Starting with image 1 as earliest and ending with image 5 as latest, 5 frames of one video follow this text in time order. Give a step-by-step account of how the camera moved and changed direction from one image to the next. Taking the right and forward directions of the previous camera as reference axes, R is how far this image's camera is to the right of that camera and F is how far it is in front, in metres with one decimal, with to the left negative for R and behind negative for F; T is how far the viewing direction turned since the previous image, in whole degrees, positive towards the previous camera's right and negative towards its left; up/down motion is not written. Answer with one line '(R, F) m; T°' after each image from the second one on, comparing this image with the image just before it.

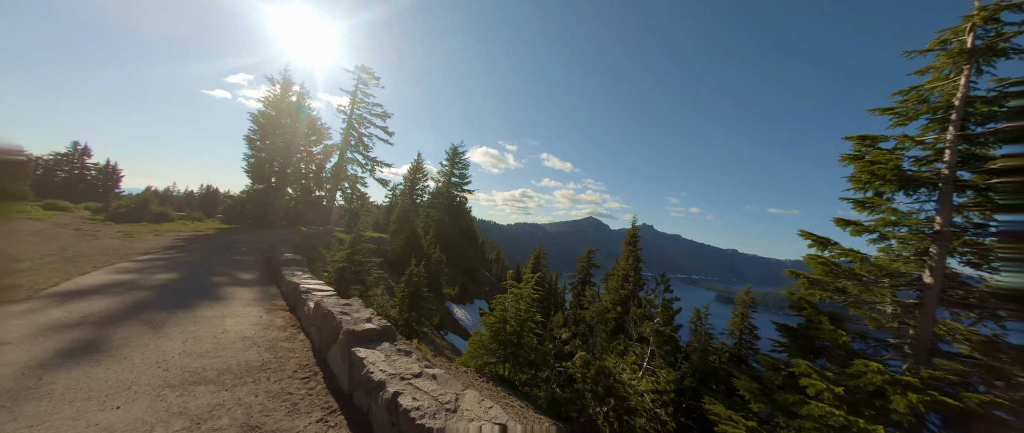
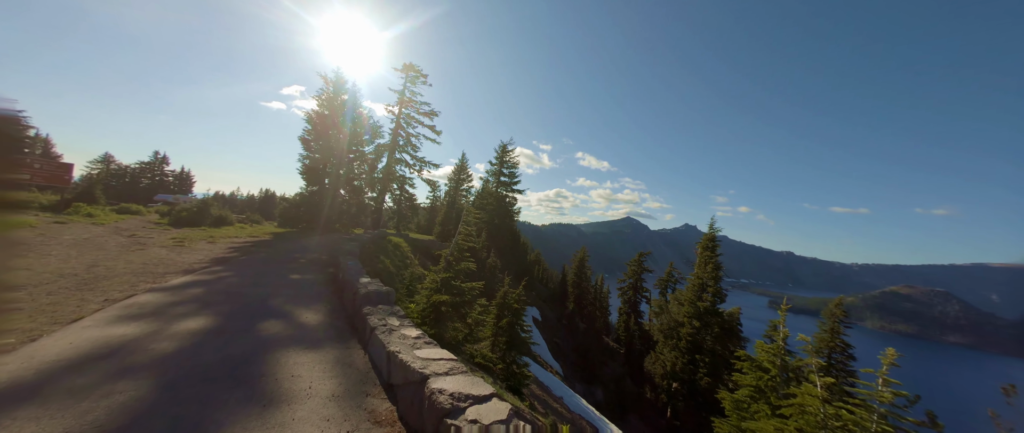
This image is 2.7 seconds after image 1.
(-2.9, +3.3) m; -6°
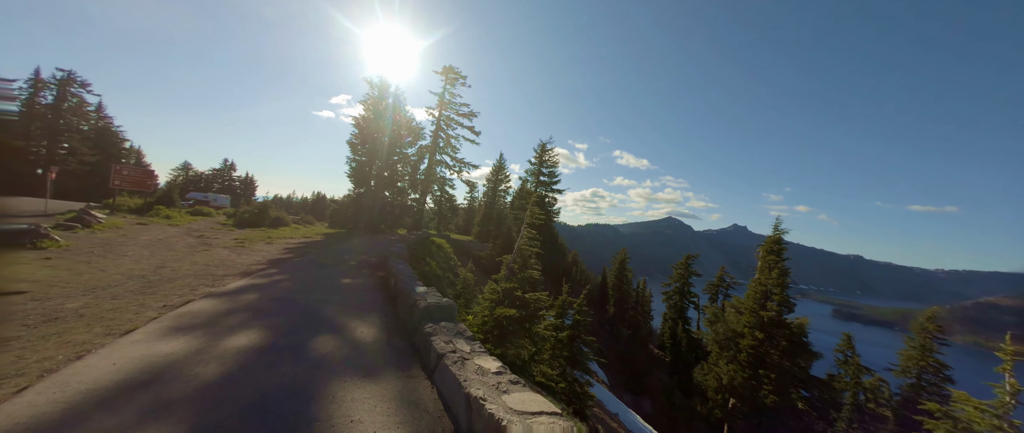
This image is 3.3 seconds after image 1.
(-0.7, +0.9) m; -6°
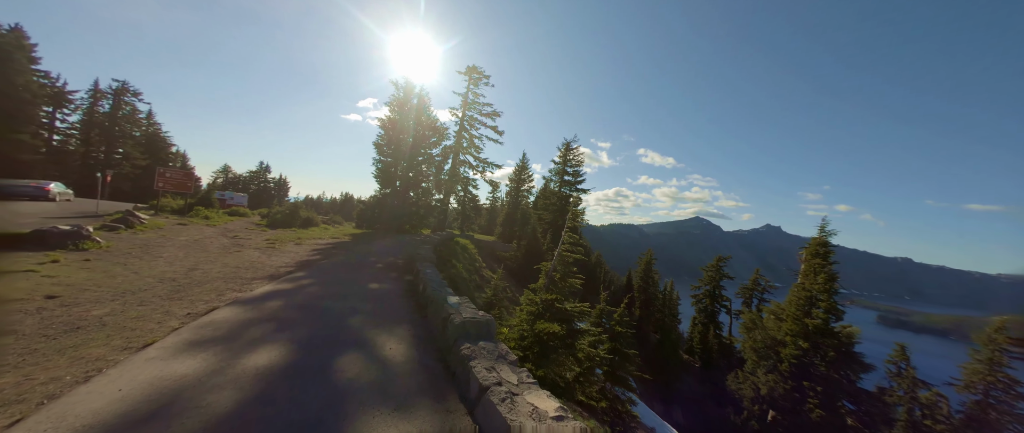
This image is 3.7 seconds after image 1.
(-0.3, +0.6) m; -4°
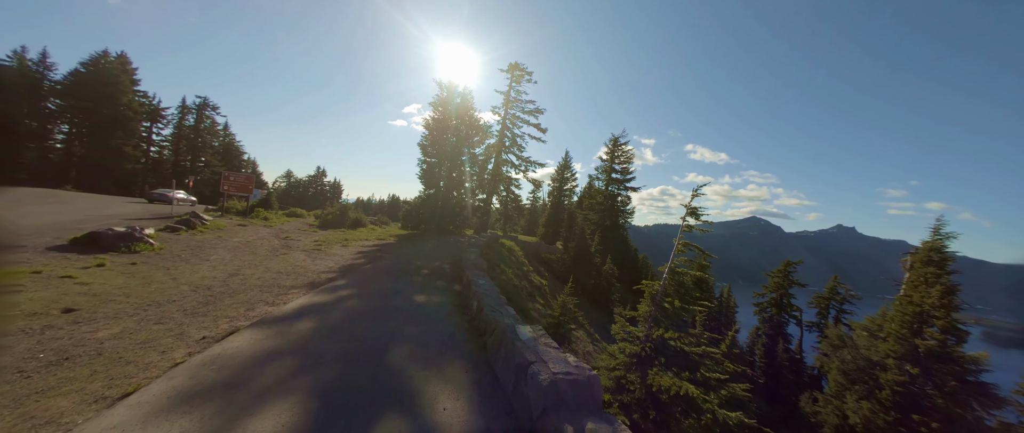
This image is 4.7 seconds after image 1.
(-0.7, +1.5) m; -7°
